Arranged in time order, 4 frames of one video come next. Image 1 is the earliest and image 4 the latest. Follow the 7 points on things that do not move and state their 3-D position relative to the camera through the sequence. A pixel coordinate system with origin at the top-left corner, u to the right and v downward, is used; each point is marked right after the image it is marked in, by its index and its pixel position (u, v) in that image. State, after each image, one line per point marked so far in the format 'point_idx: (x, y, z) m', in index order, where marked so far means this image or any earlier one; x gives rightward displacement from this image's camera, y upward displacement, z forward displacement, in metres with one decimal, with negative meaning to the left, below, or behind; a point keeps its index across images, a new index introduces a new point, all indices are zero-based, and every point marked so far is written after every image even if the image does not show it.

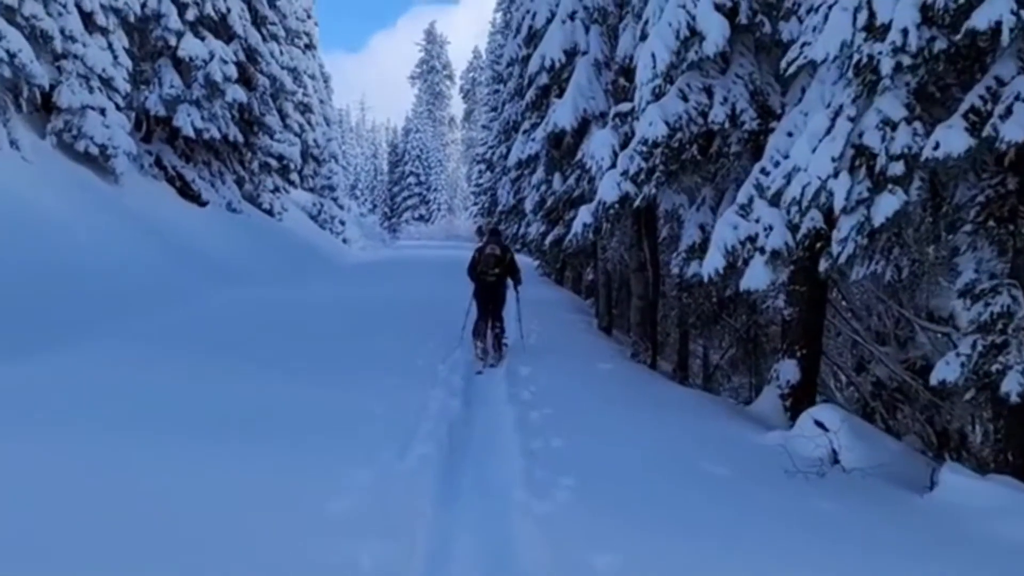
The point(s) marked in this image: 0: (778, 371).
0: (+3.2, -1.0, +10.0) m
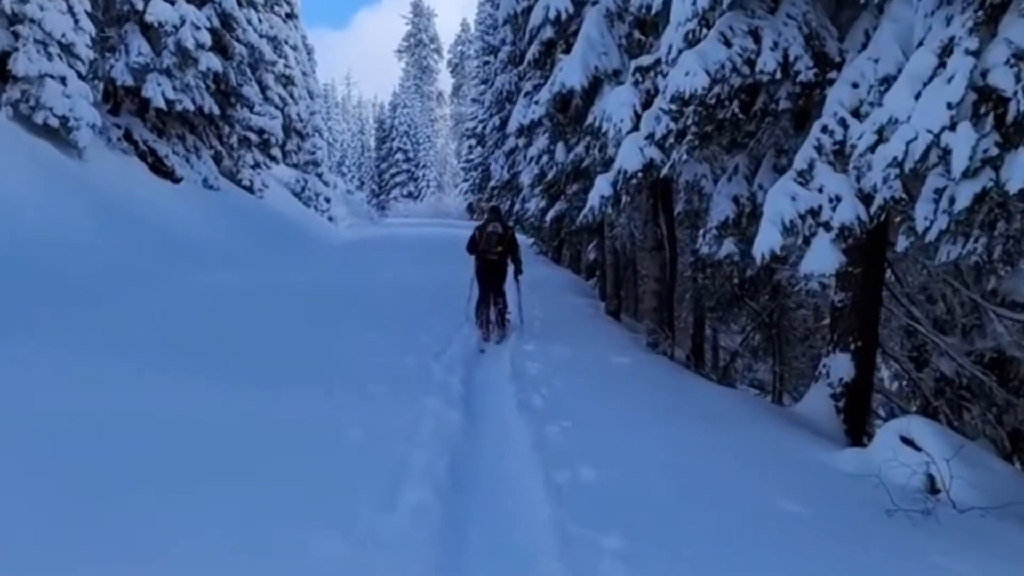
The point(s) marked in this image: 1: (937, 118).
0: (+3.3, -0.8, +8.7) m
1: (+2.5, +1.0, +4.9) m
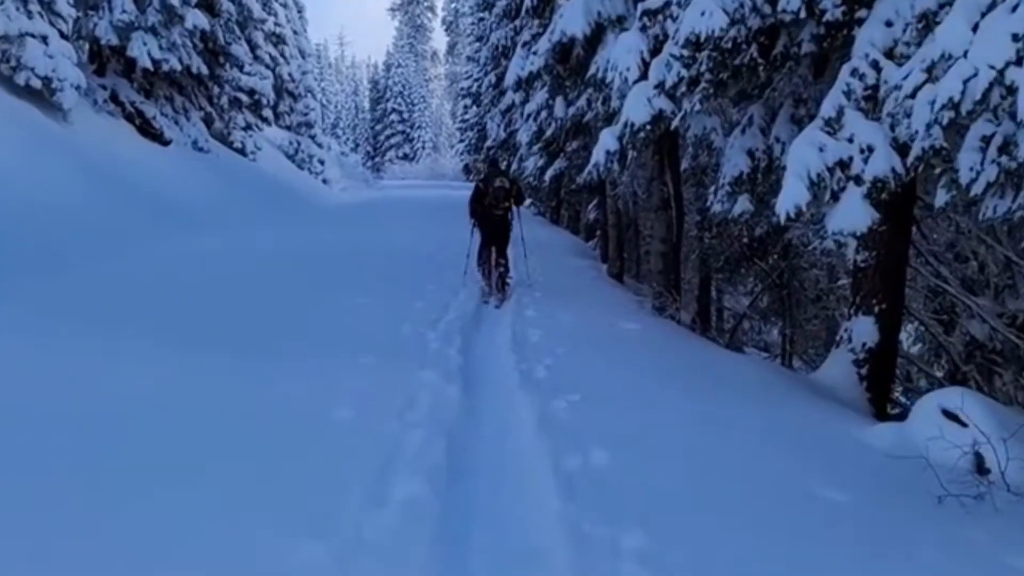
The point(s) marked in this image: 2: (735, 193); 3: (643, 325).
0: (+3.3, -0.4, +8.1) m
1: (+2.5, +1.2, +4.3) m
2: (+2.5, +1.0, +9.1) m
3: (+1.5, -0.4, +9.5) m
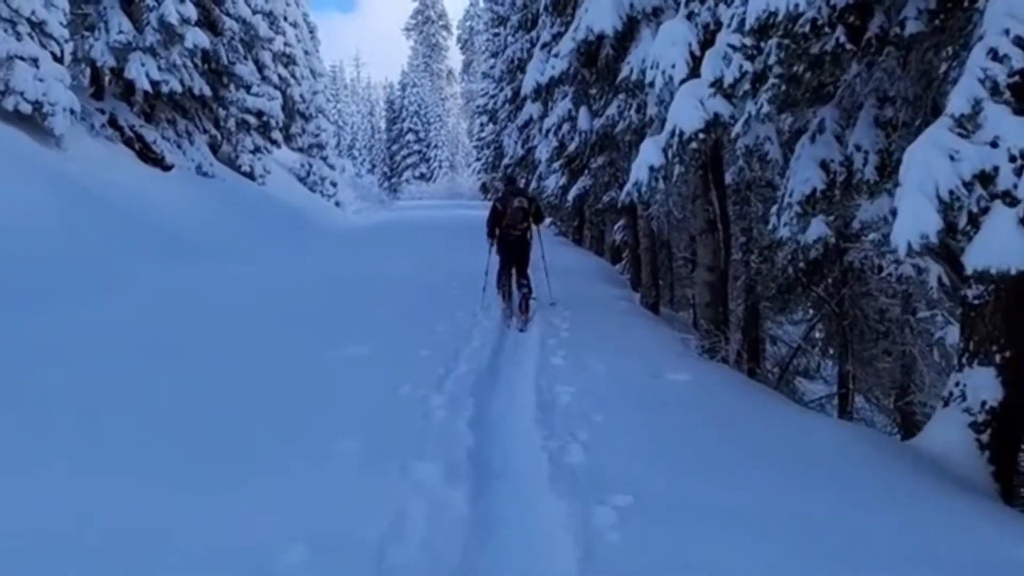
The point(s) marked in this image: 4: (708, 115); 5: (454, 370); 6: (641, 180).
0: (+3.5, -0.8, +6.5) m
1: (+2.6, +1.0, +2.7) m
2: (+2.7, +0.7, +7.5) m
3: (+1.7, -0.8, +7.9) m
4: (+1.6, +1.5, +7.0) m
5: (-0.6, -0.8, +7.9) m
6: (+1.2, +1.1, +8.2) m
